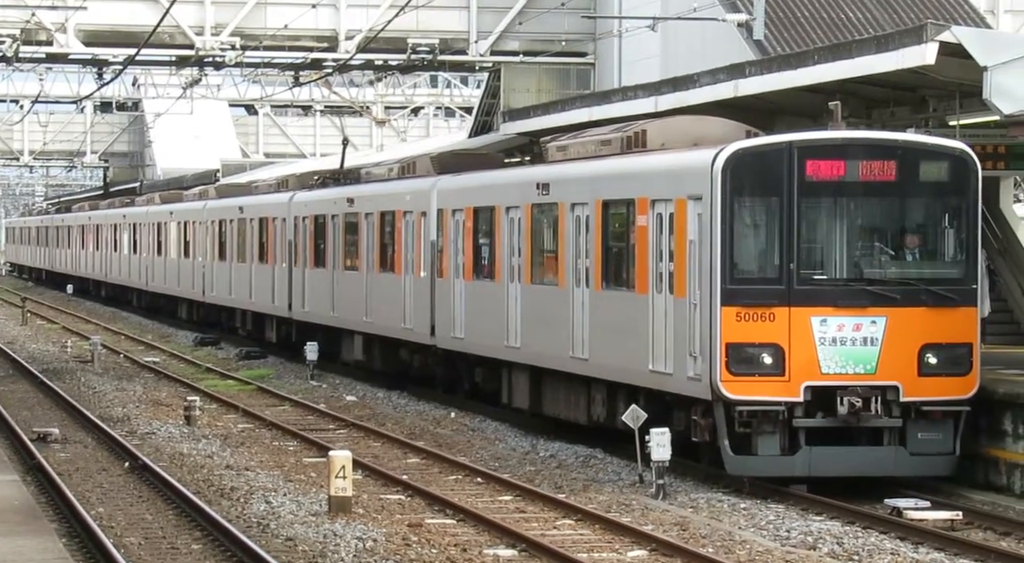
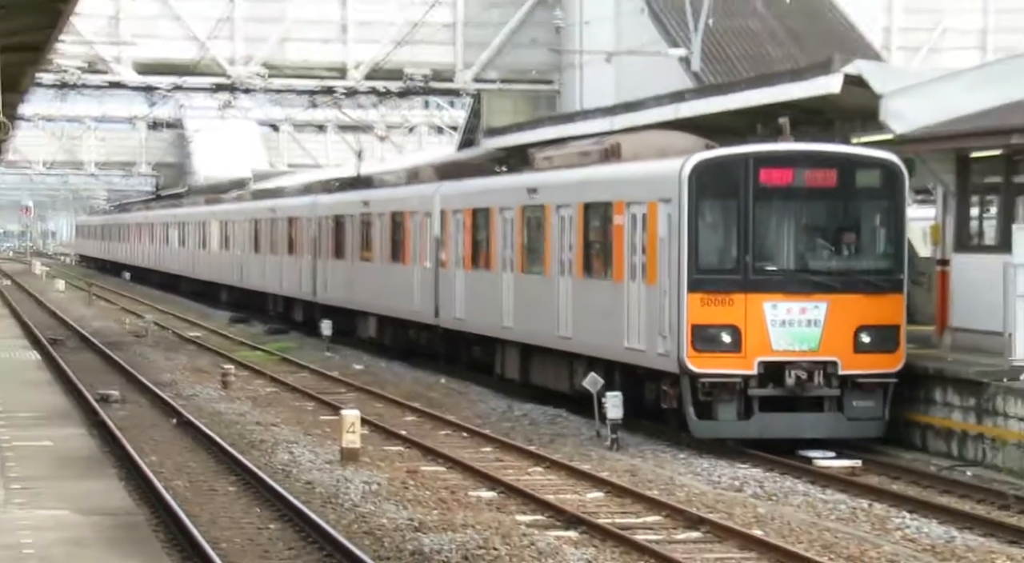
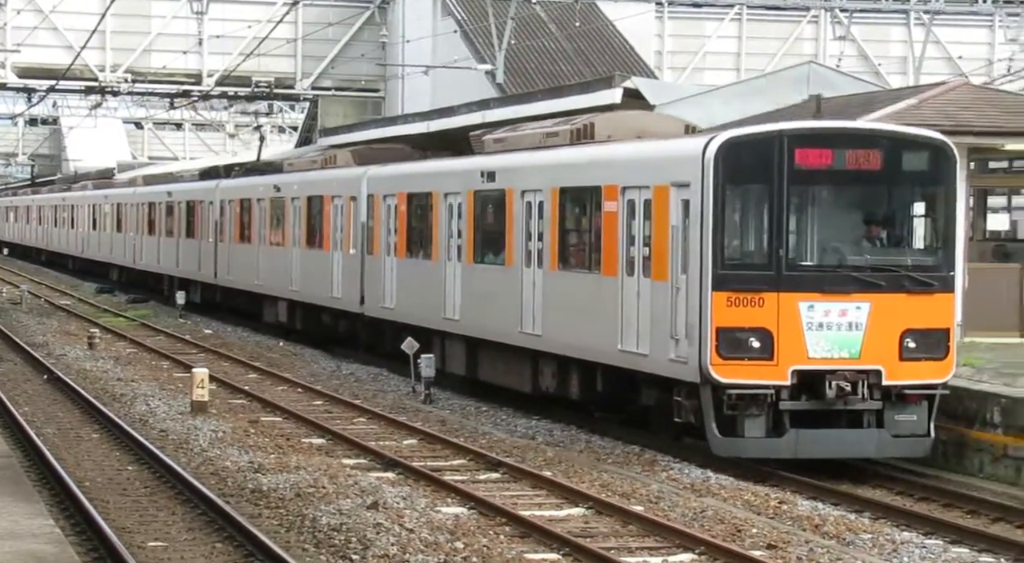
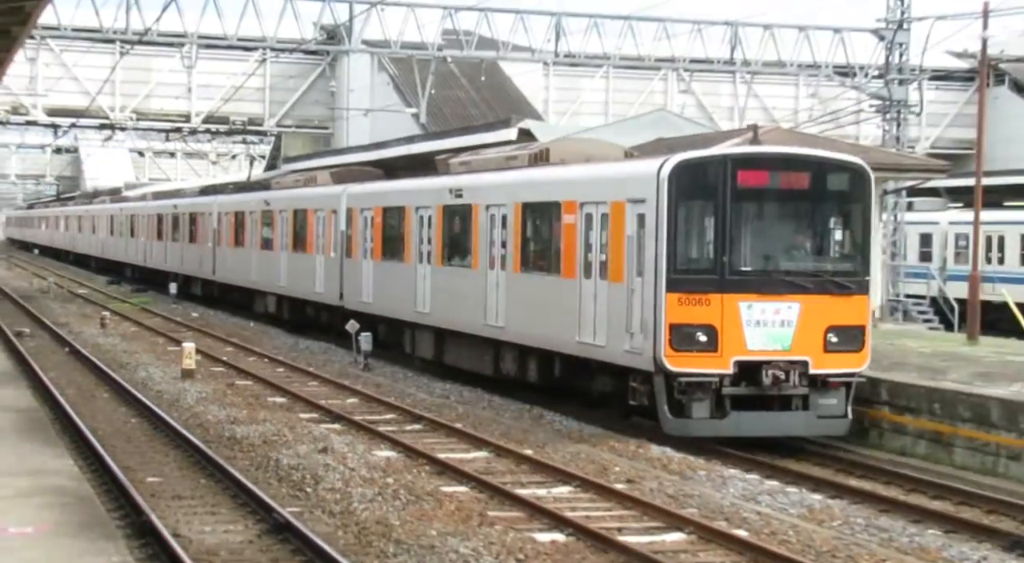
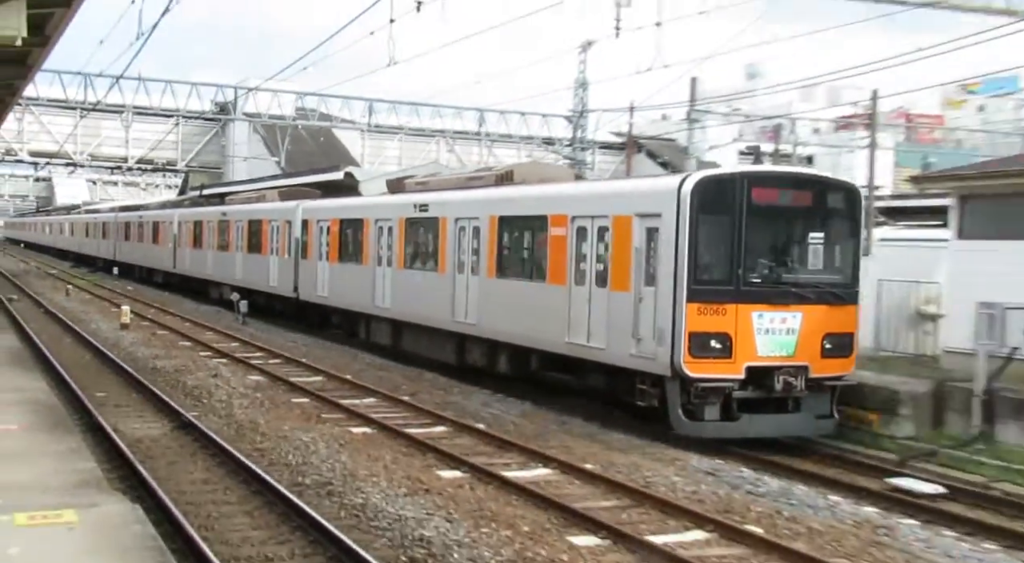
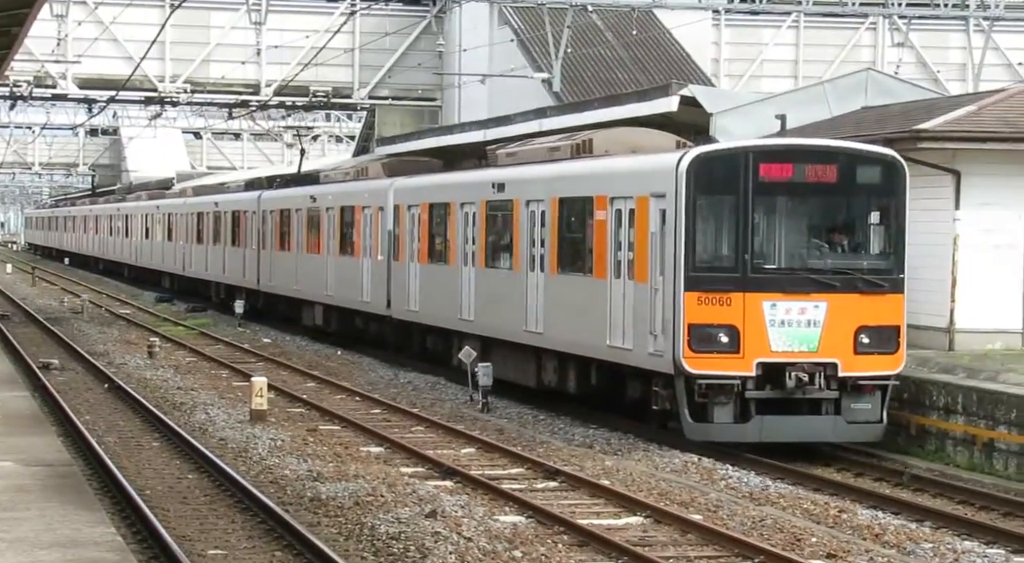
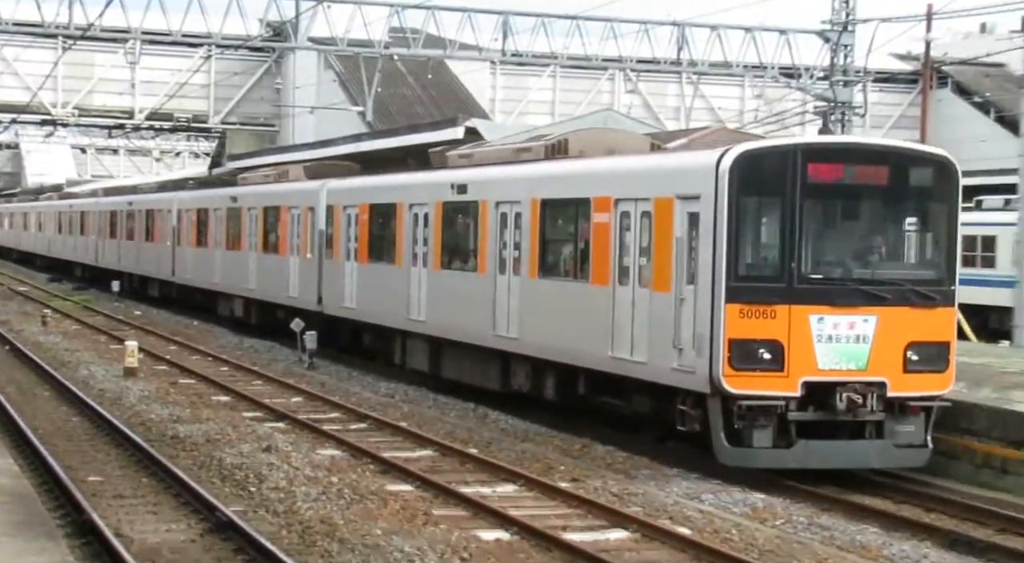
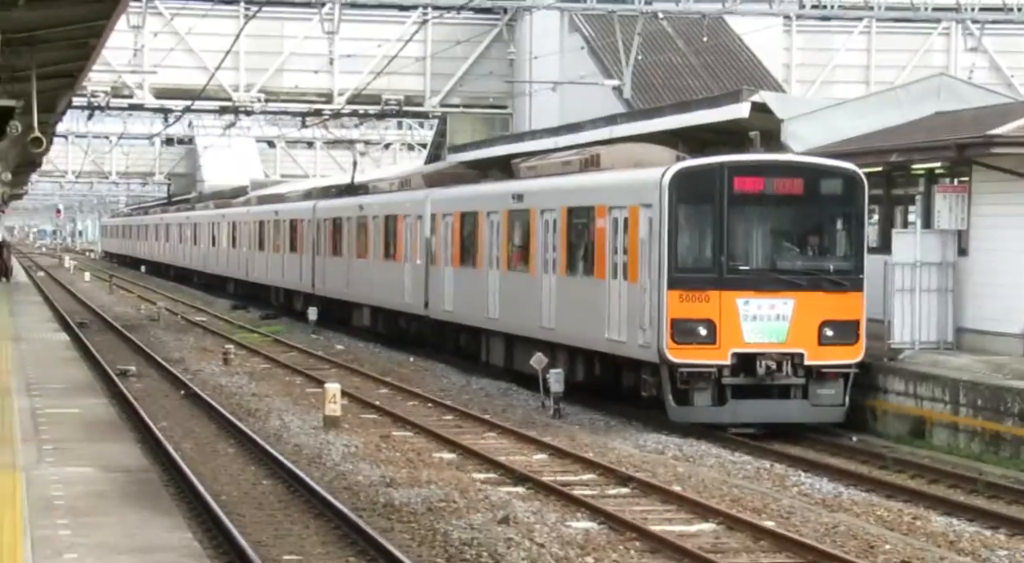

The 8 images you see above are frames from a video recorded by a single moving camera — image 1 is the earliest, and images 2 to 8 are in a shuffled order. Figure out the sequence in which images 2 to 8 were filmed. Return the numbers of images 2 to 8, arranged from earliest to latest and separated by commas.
2, 8, 6, 3, 4, 7, 5
